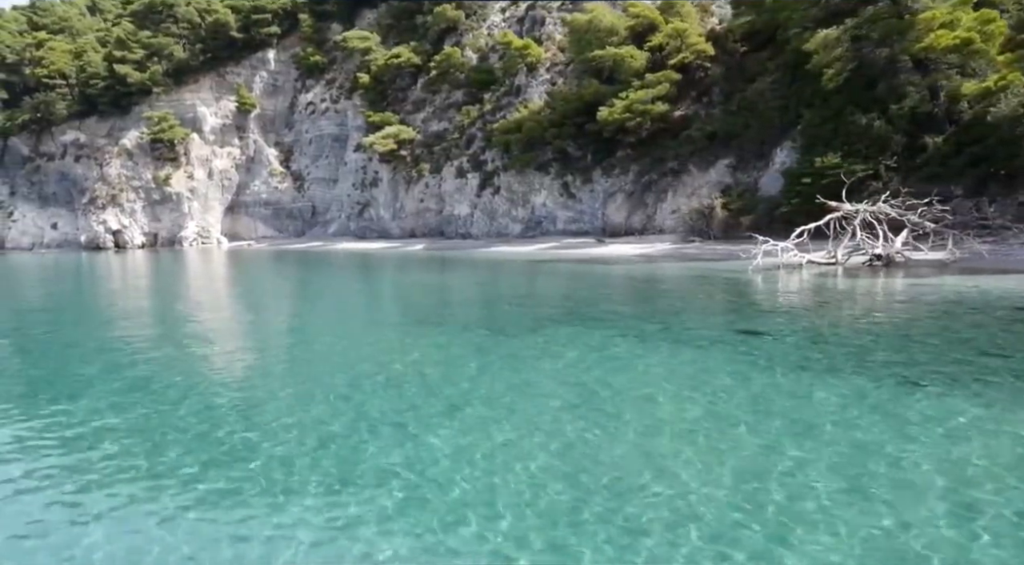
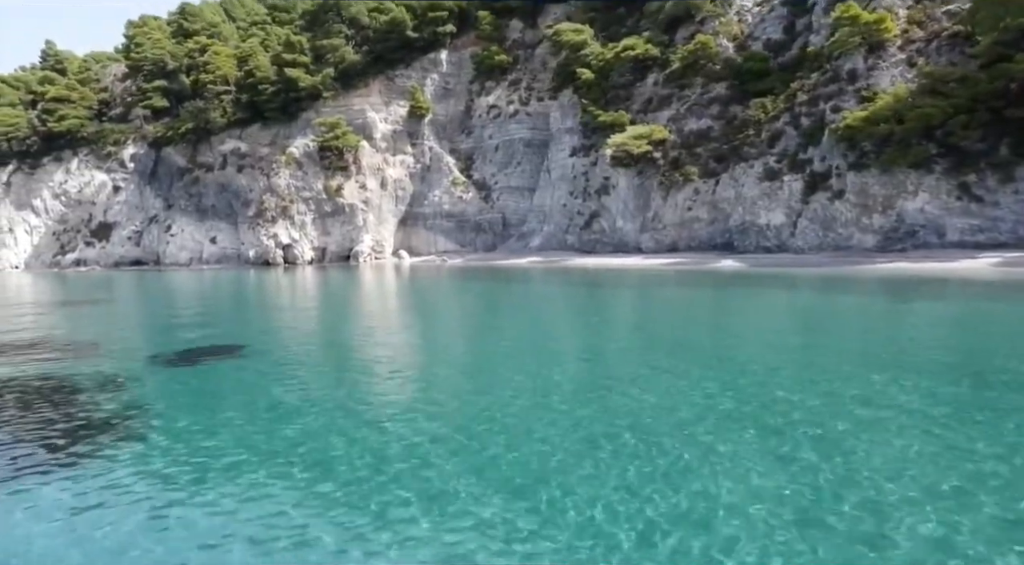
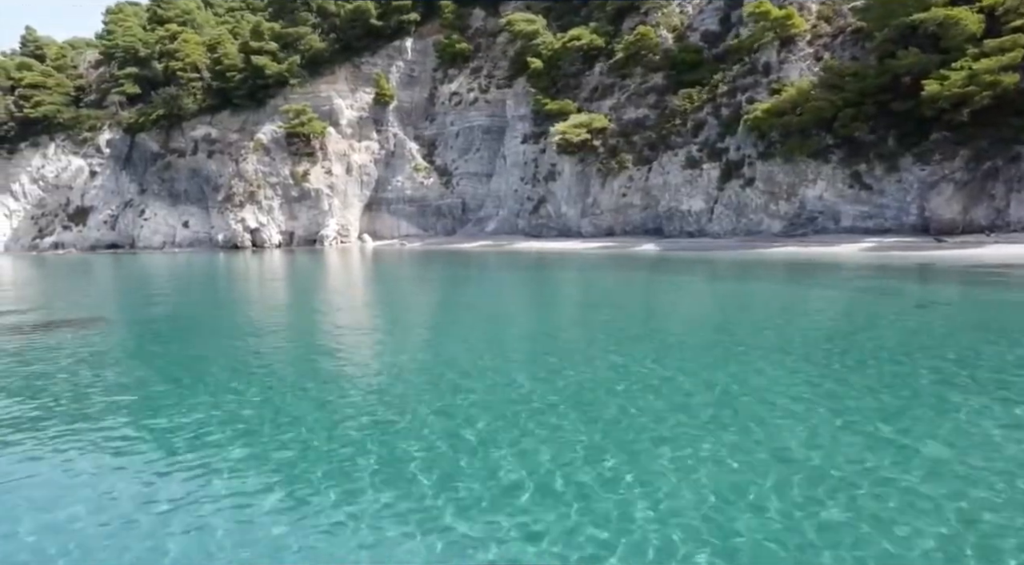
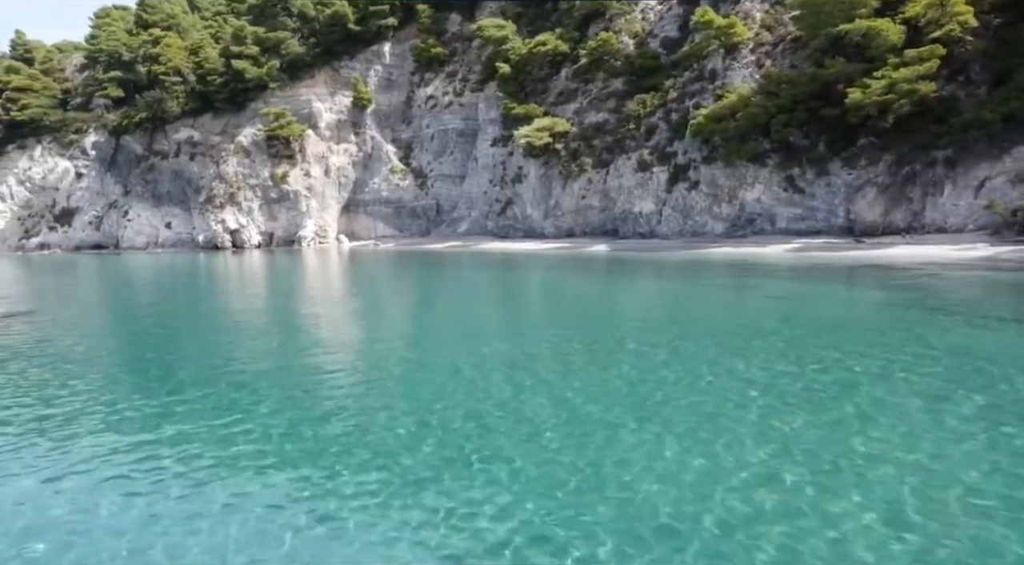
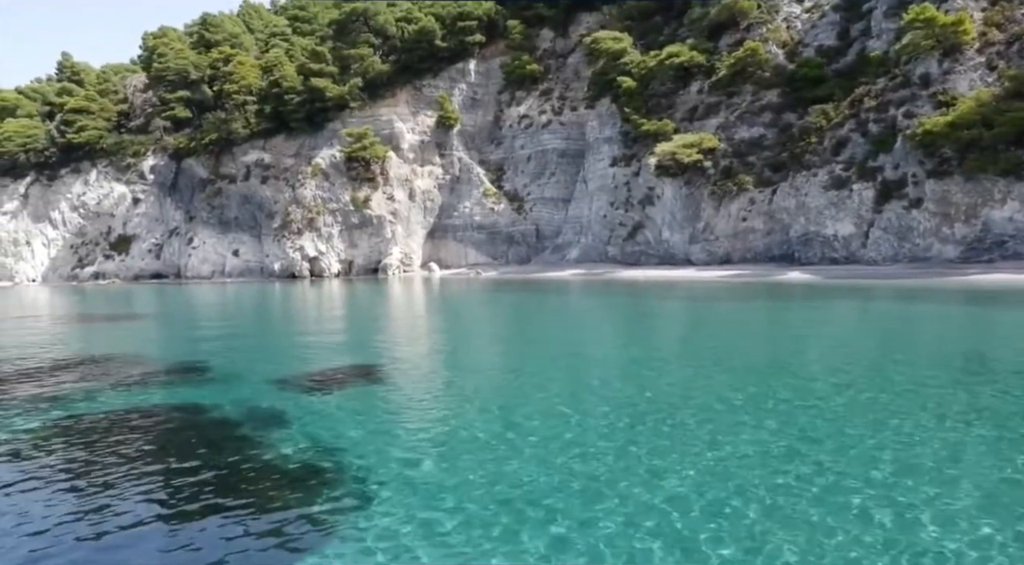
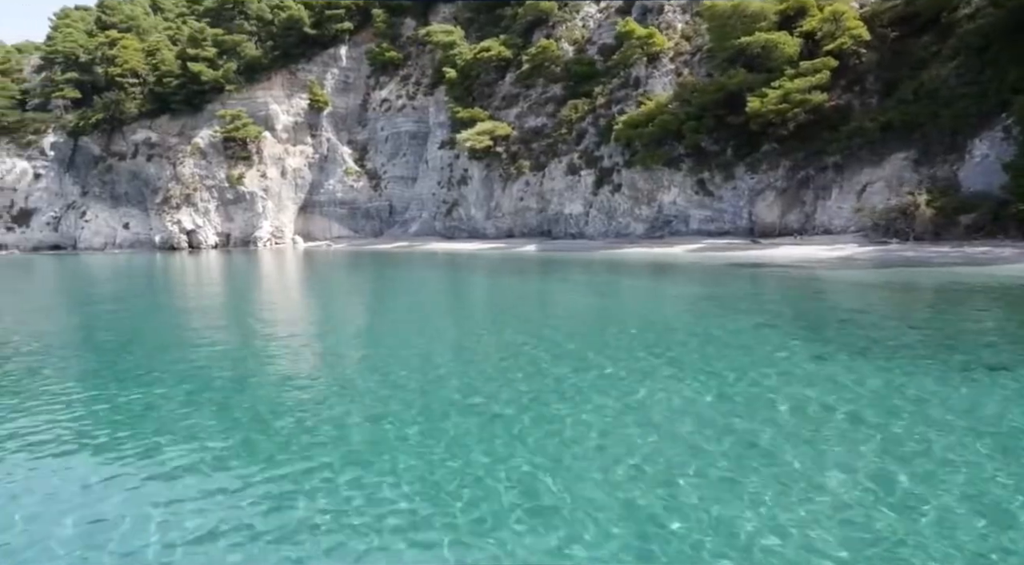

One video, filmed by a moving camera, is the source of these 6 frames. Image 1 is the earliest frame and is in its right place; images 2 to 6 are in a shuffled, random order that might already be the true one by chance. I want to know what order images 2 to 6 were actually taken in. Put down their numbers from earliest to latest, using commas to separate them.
6, 4, 3, 2, 5
